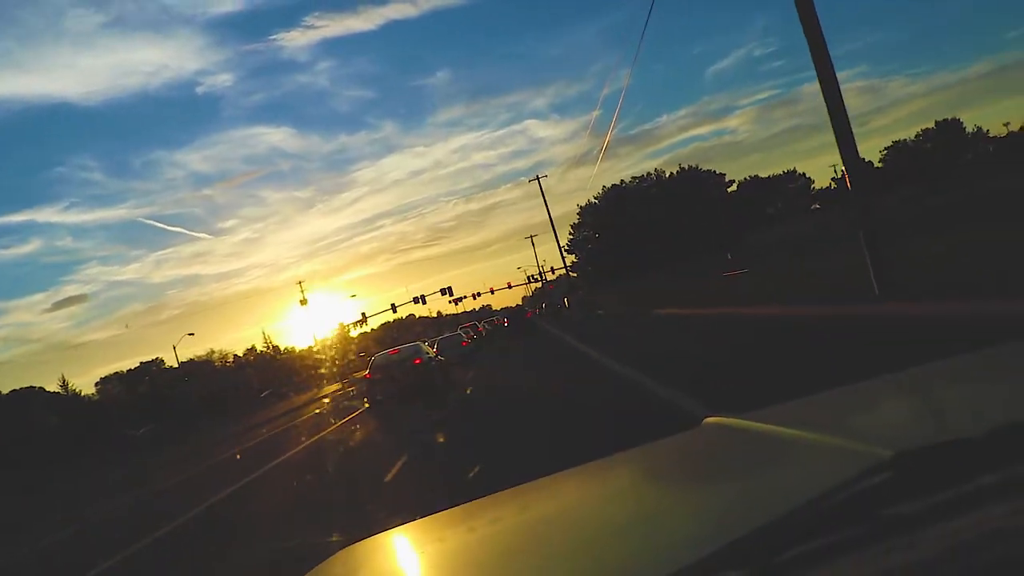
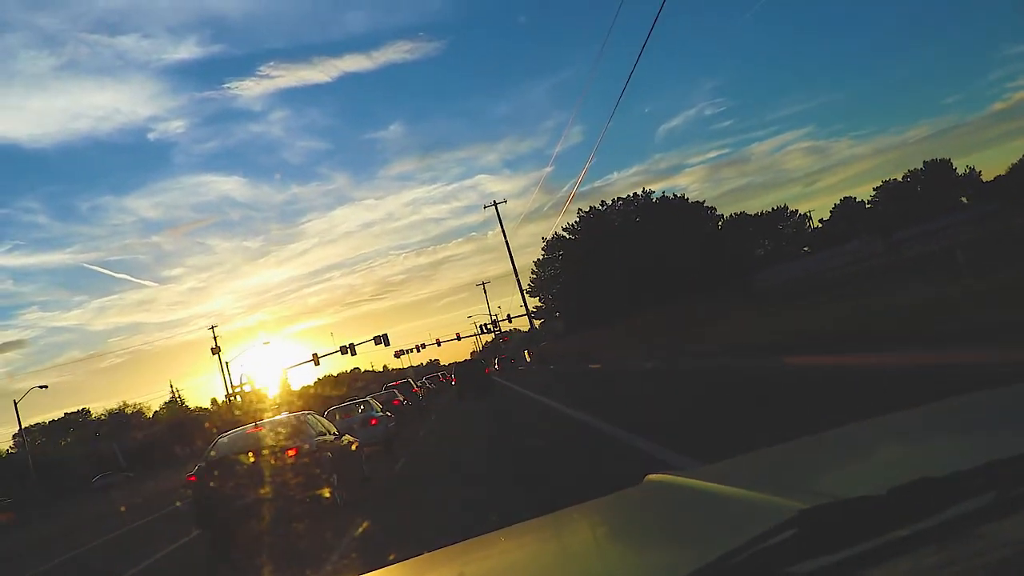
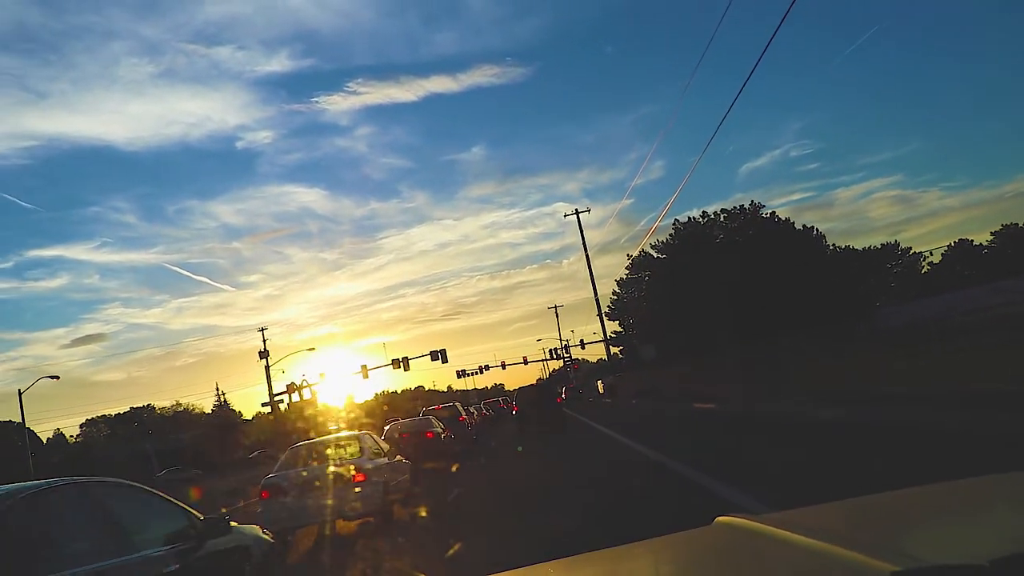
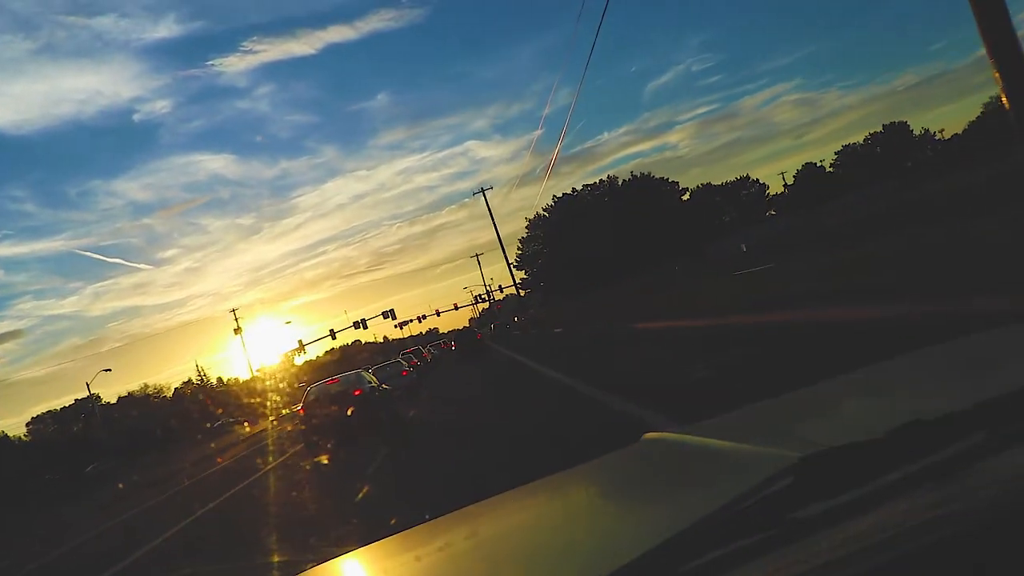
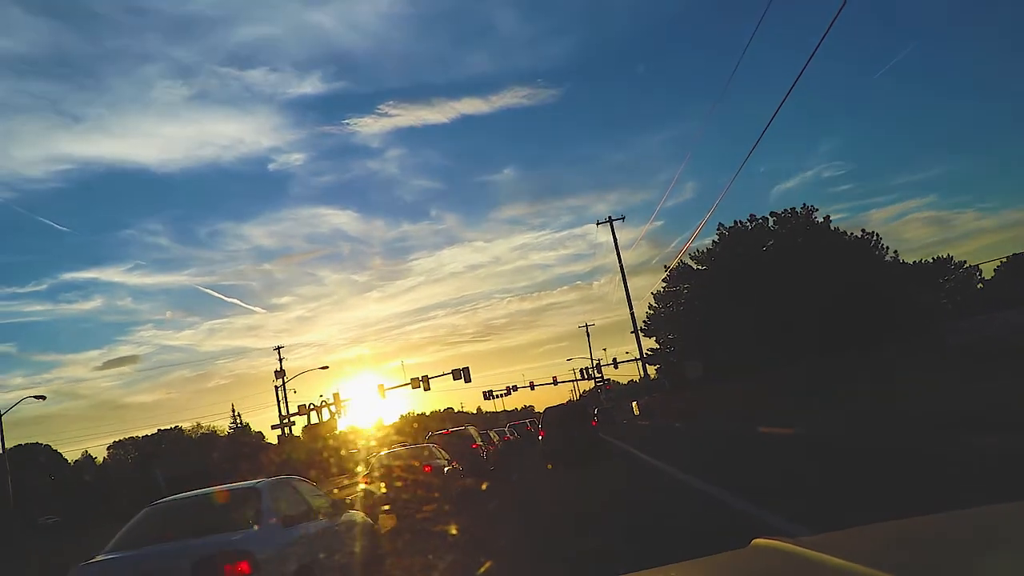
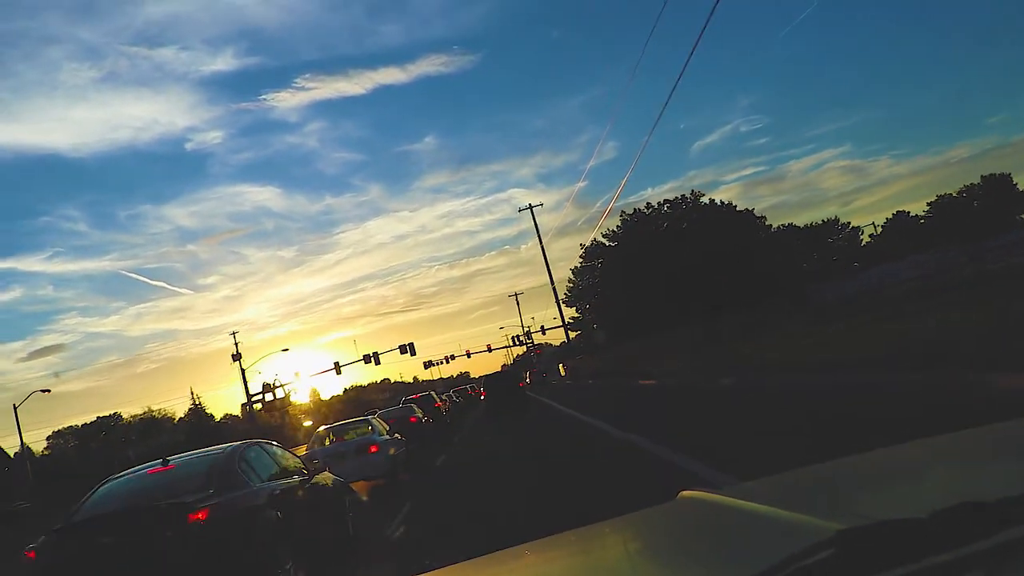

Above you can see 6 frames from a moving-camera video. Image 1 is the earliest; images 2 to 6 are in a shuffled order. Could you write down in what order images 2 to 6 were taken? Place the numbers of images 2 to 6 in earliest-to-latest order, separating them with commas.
4, 2, 6, 3, 5
